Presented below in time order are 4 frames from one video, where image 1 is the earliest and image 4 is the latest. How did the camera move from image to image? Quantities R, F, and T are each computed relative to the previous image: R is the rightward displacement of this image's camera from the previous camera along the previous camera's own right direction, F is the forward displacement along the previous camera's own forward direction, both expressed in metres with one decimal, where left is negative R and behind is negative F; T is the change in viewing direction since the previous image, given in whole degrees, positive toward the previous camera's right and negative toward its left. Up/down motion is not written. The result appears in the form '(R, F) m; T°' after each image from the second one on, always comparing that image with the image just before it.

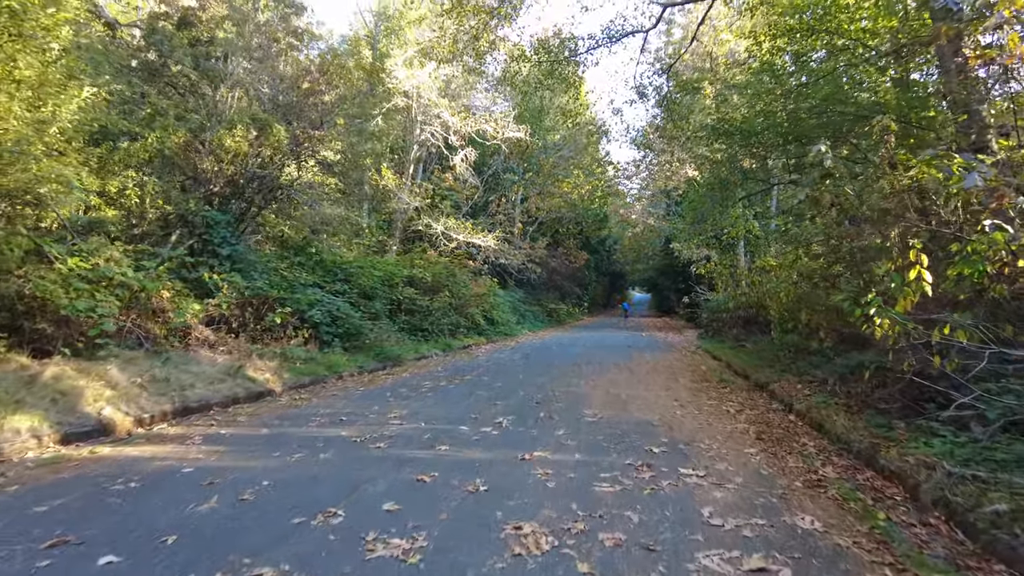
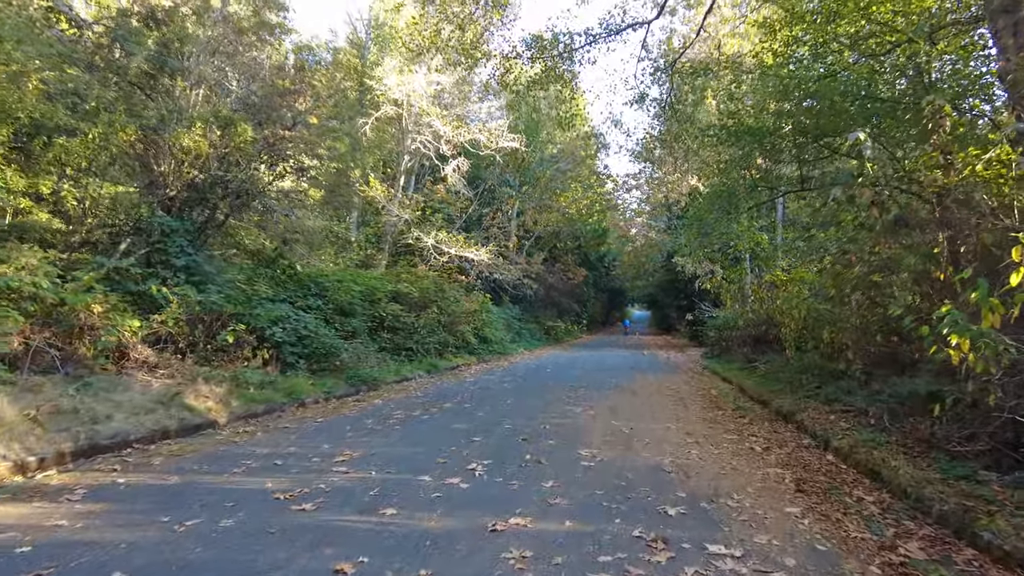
(+0.2, +1.3) m; 0°
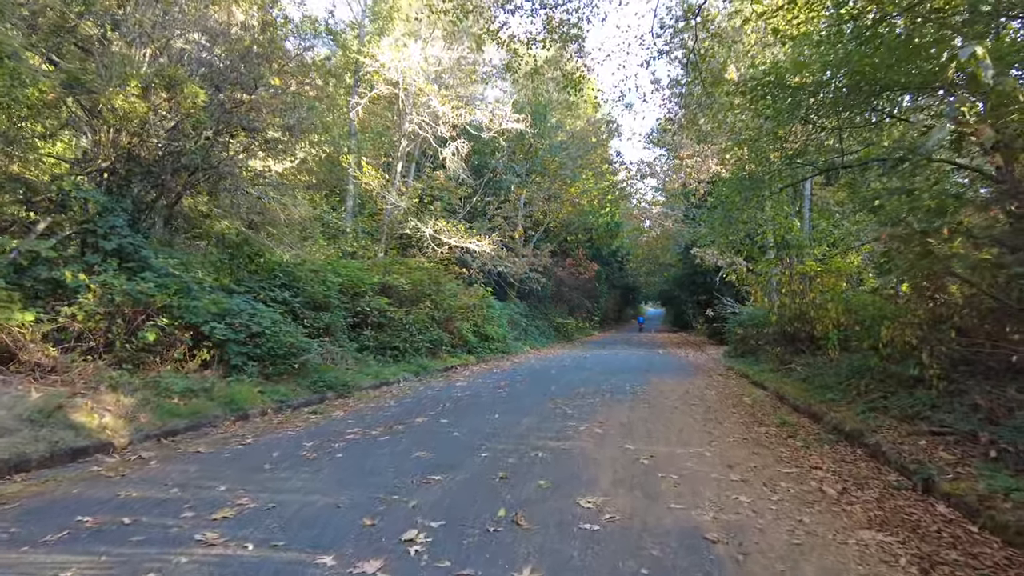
(+0.3, +1.8) m; -1°
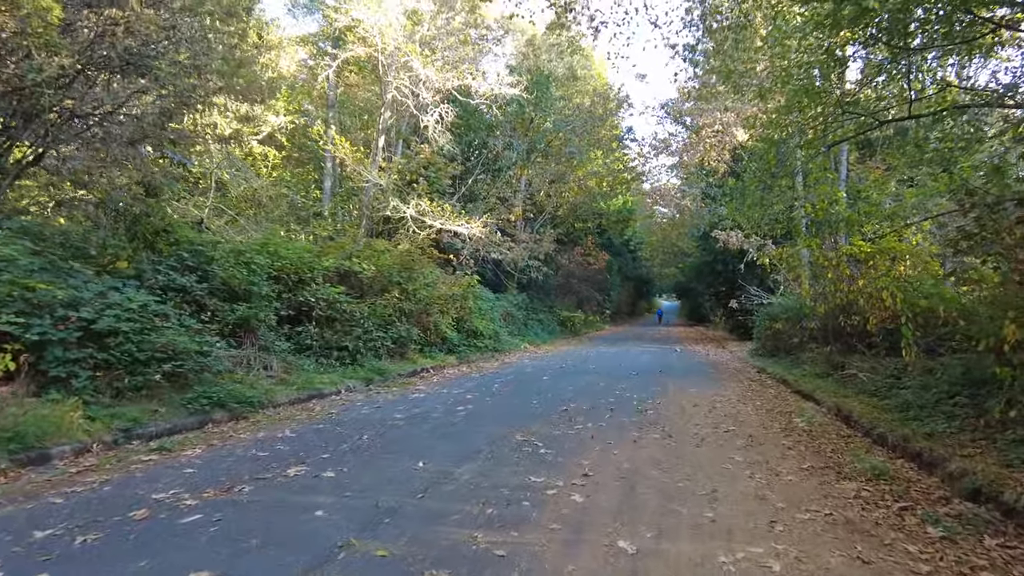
(+0.6, +2.8) m; -1°
